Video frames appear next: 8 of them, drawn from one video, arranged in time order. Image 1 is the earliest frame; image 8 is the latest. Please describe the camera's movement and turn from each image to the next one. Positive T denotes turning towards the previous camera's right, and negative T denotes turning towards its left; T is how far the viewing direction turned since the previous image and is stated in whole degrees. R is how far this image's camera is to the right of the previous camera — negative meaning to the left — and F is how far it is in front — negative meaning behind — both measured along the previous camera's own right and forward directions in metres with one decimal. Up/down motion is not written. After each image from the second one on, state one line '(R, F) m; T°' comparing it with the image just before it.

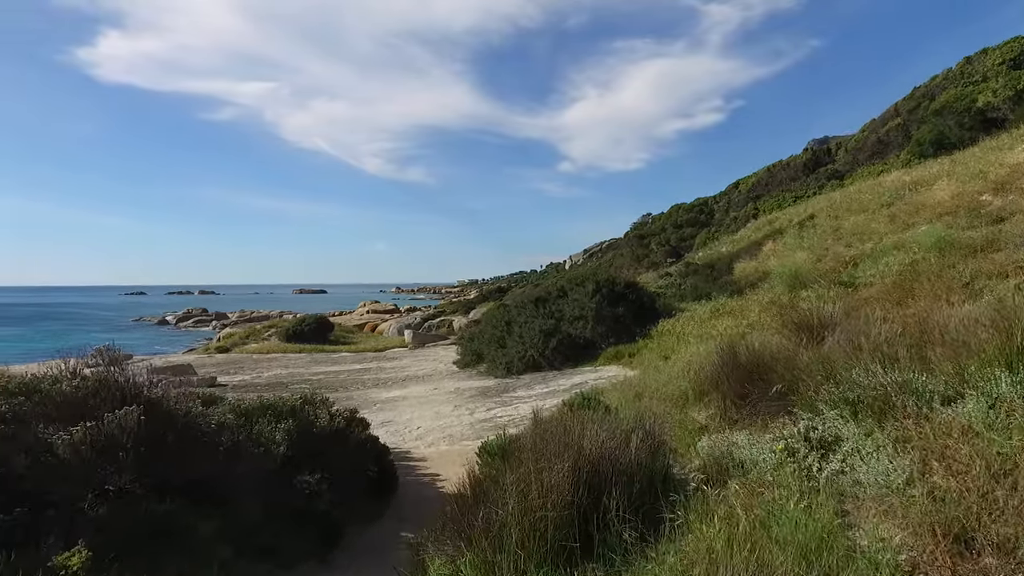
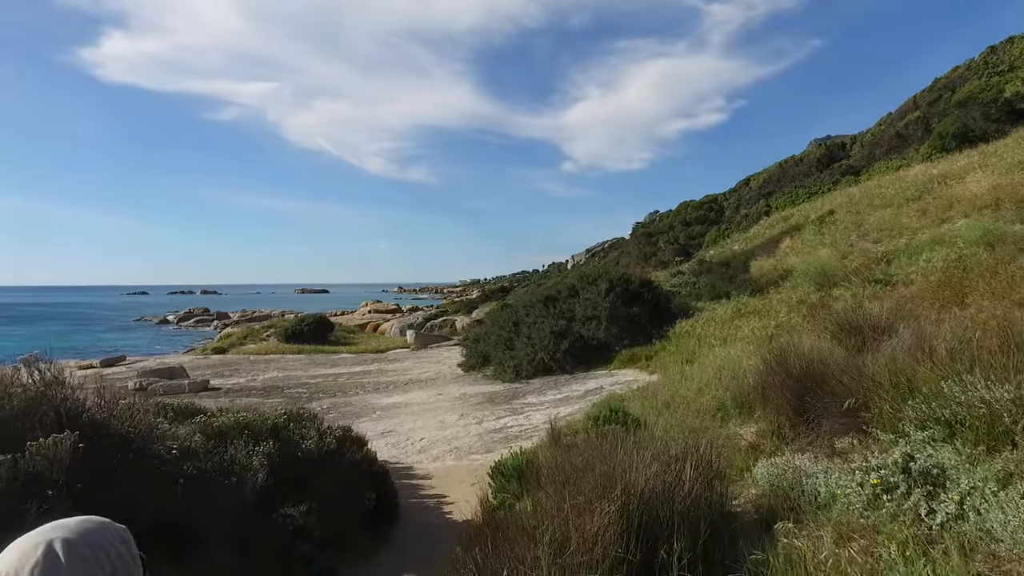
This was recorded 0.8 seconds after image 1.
(-0.1, +0.8) m; 0°
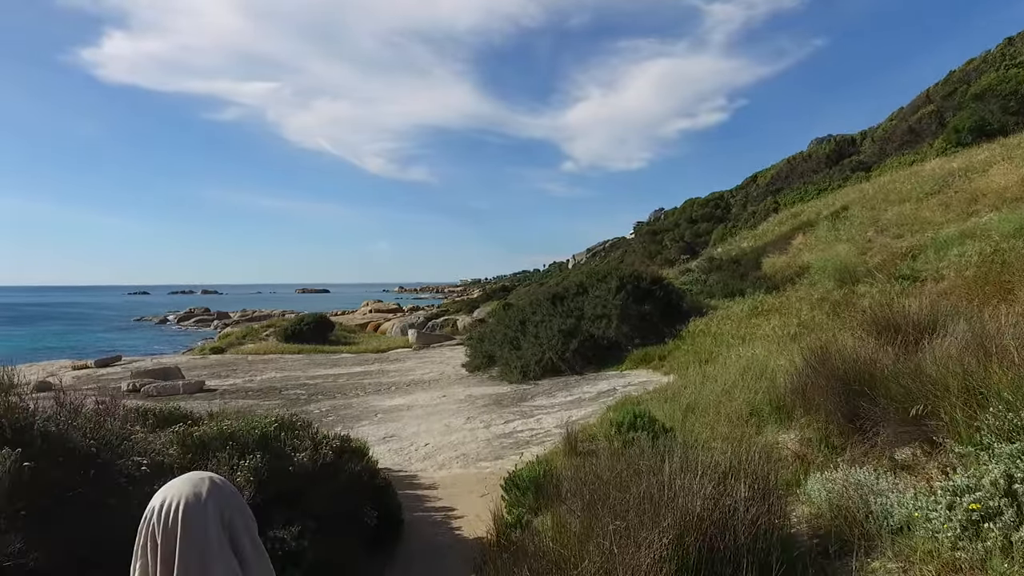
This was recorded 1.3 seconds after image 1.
(-0.1, +0.5) m; 0°
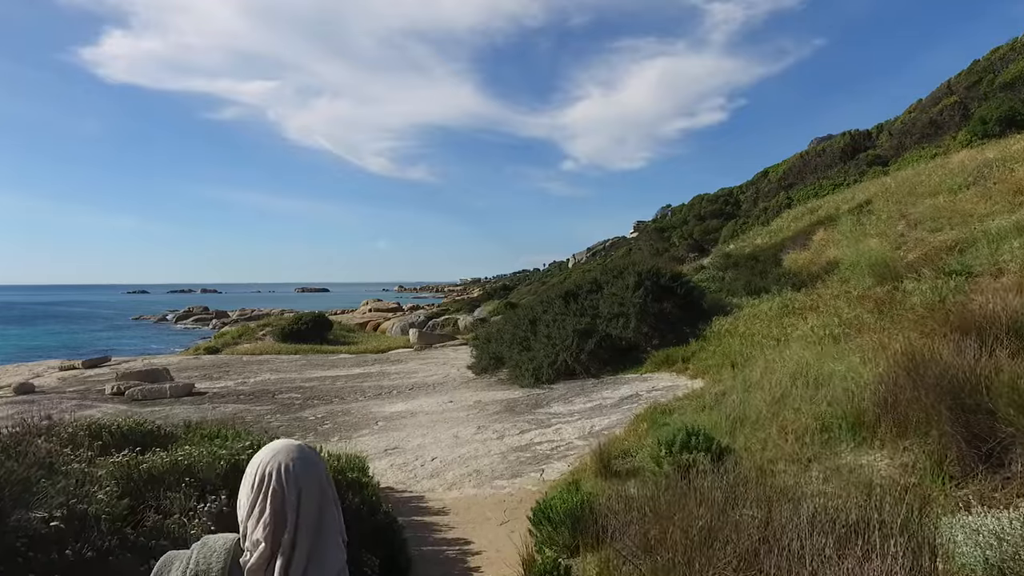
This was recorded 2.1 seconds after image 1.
(-0.2, +0.9) m; 0°
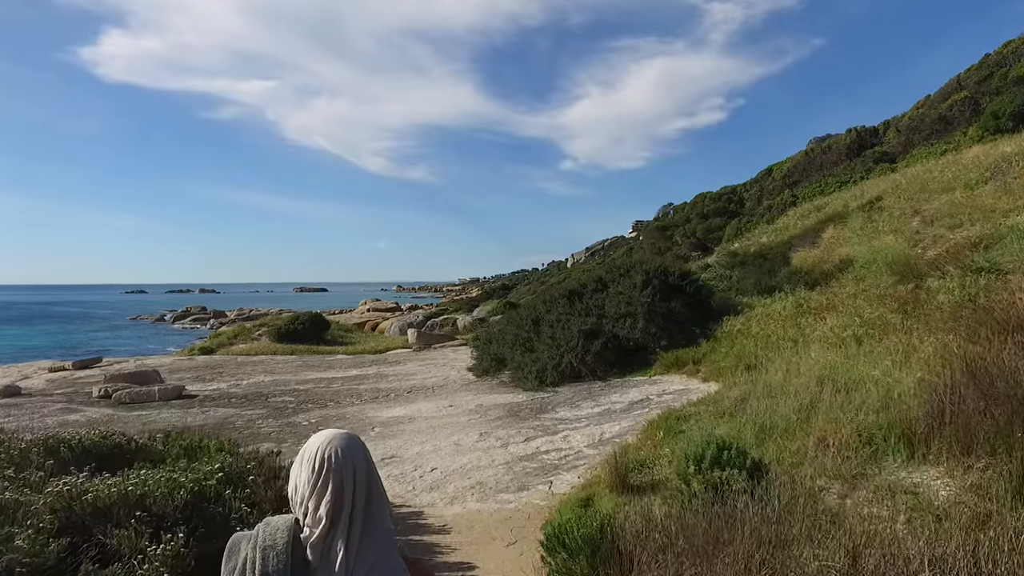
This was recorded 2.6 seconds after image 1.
(-0.1, +0.5) m; 0°
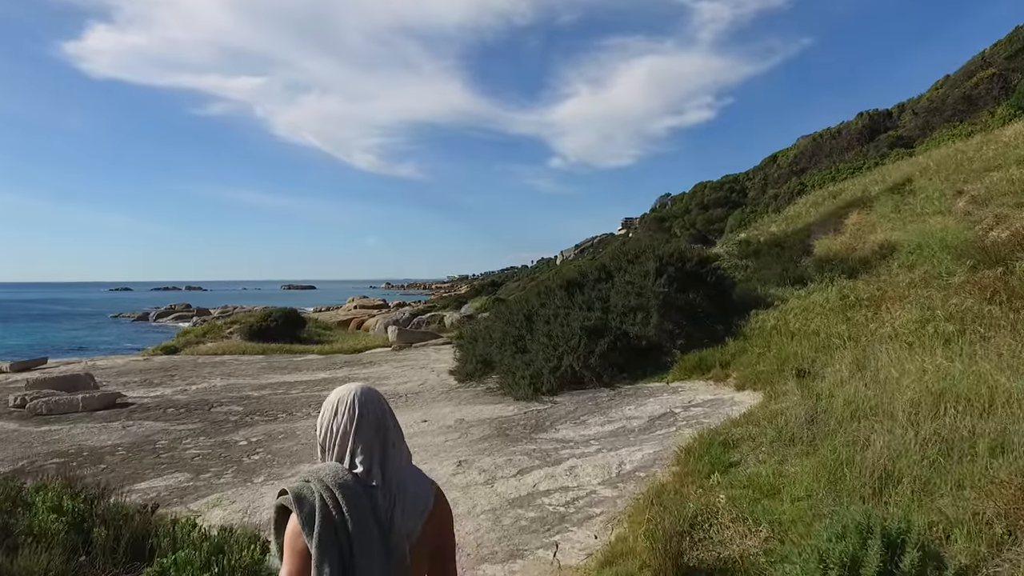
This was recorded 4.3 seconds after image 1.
(0.0, +2.0) m; +1°
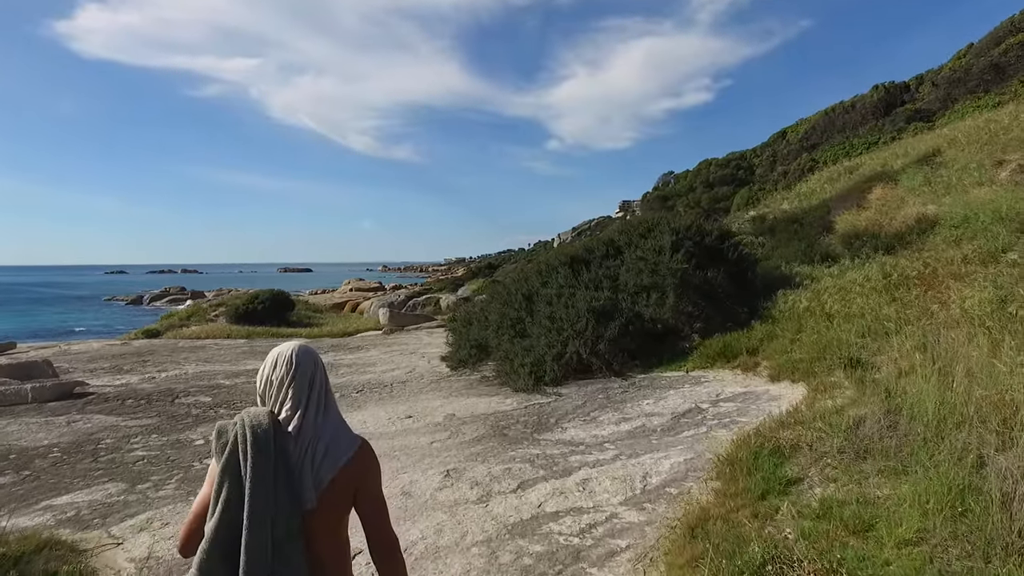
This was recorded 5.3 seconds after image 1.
(0.0, +1.1) m; 0°
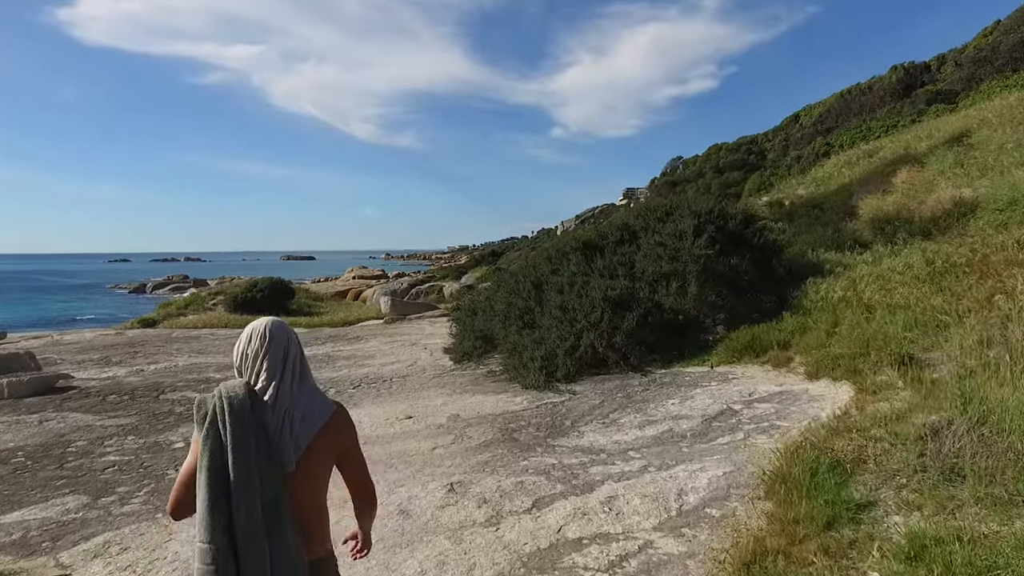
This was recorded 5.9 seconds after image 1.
(-0.1, +0.7) m; 0°
